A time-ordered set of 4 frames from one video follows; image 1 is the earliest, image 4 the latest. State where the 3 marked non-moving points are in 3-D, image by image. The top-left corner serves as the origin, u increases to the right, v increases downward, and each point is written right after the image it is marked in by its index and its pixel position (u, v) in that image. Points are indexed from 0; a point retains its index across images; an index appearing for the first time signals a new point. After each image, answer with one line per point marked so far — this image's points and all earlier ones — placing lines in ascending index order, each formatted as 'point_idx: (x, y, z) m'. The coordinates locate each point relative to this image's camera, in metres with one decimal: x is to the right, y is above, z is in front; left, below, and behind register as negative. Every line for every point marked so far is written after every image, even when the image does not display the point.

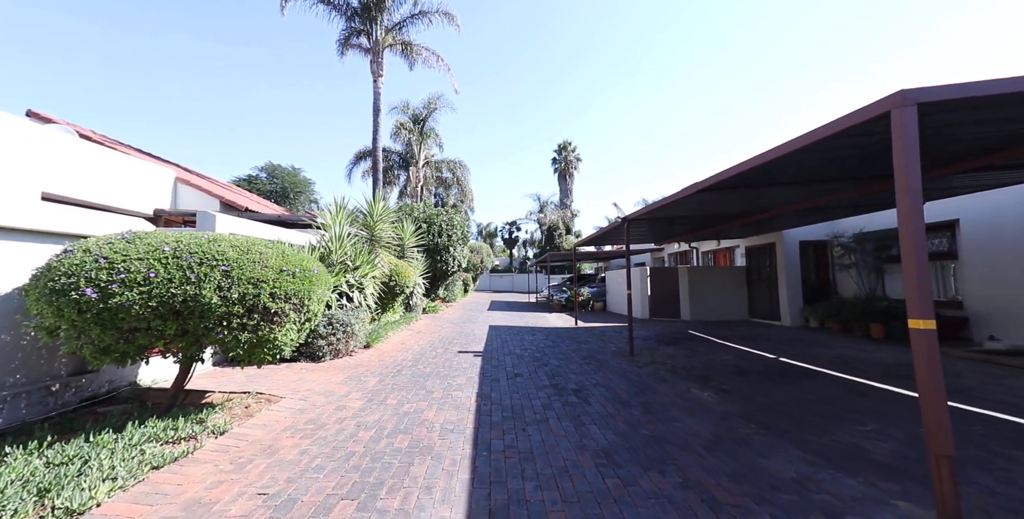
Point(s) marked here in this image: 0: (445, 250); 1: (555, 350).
0: (-2.8, +0.4, +14.3) m
1: (+0.9, -1.9, +7.3) m
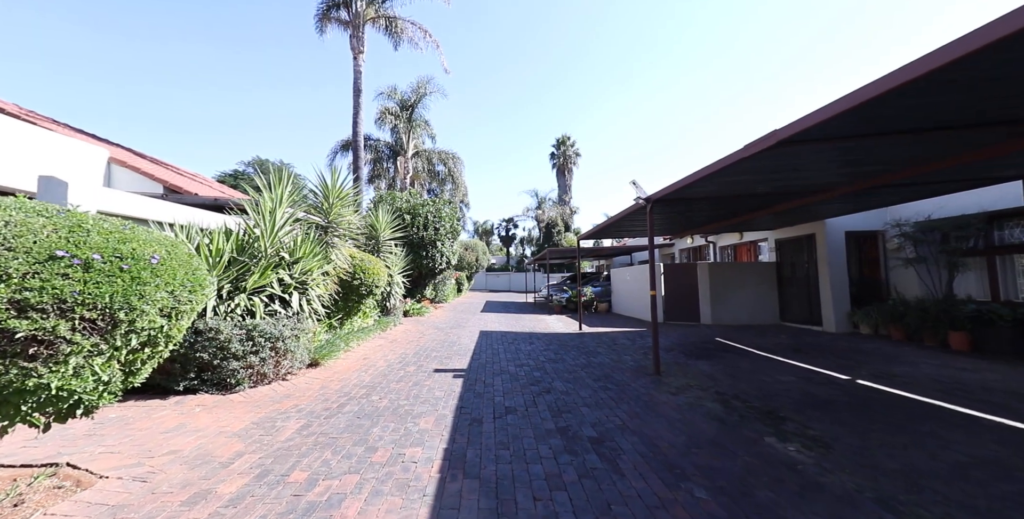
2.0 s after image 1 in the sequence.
0: (-3.0, +0.5, +12.7) m
1: (+0.7, -1.8, +5.8) m
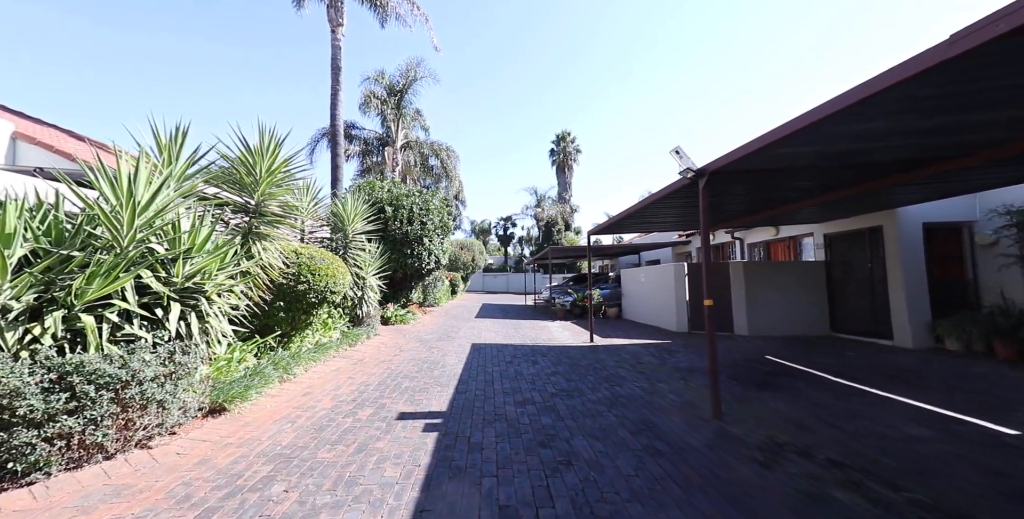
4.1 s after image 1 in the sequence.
0: (-3.1, +0.6, +11.1) m
1: (+0.7, -1.8, +4.2) m
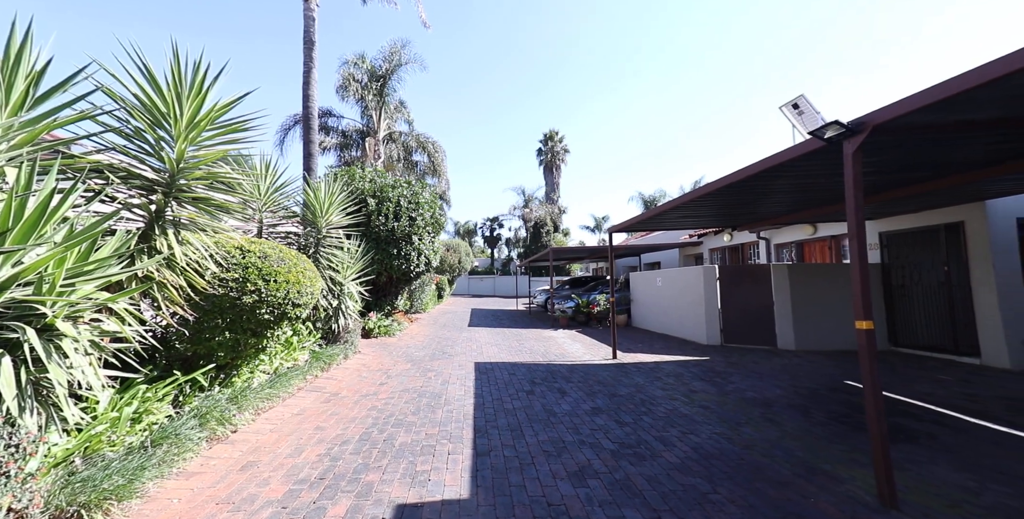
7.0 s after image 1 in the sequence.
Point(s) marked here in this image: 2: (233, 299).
0: (-3.0, +0.5, +9.5) m
1: (+1.1, -1.8, +2.8) m
2: (-2.7, -0.4, +3.4) m
